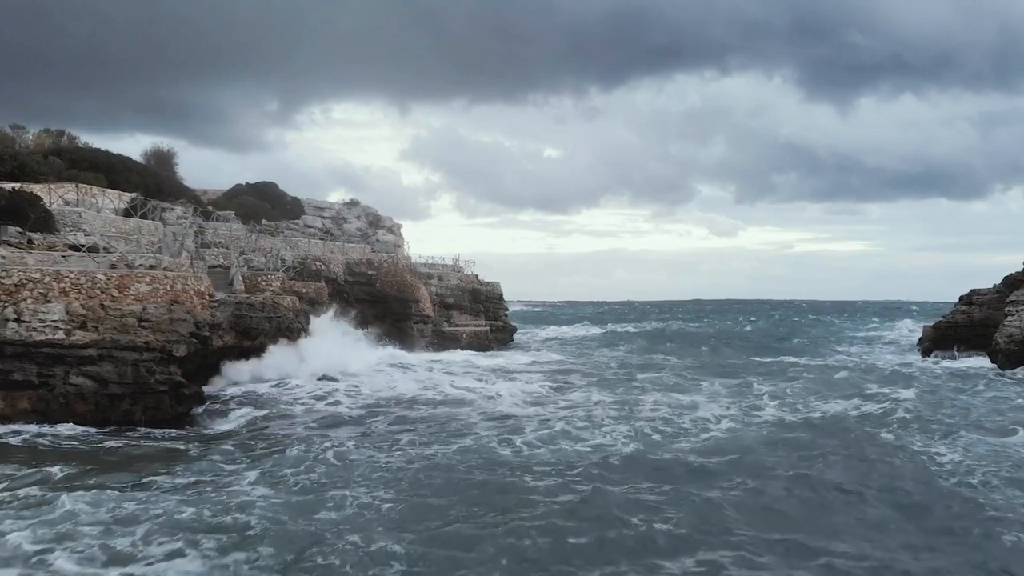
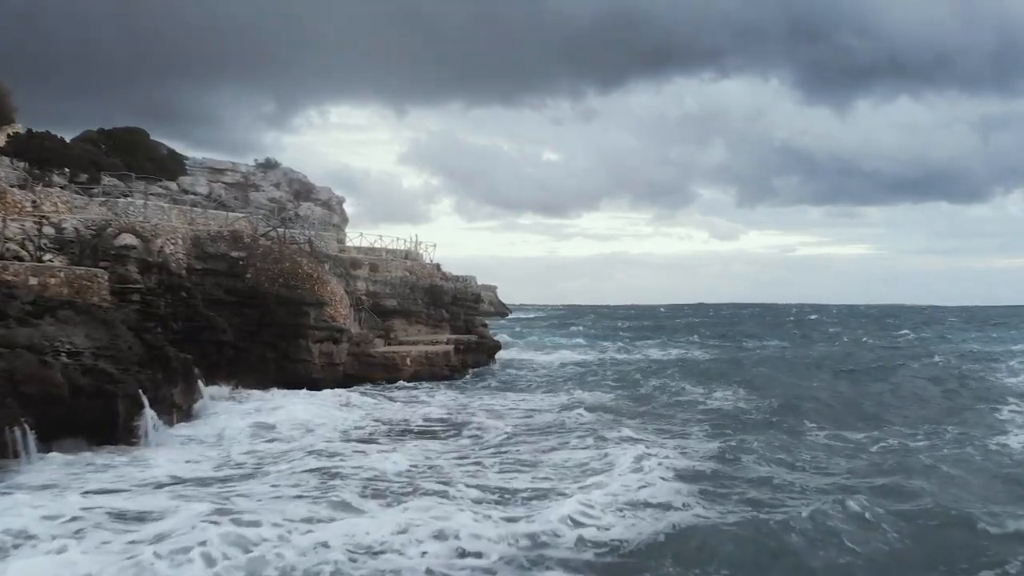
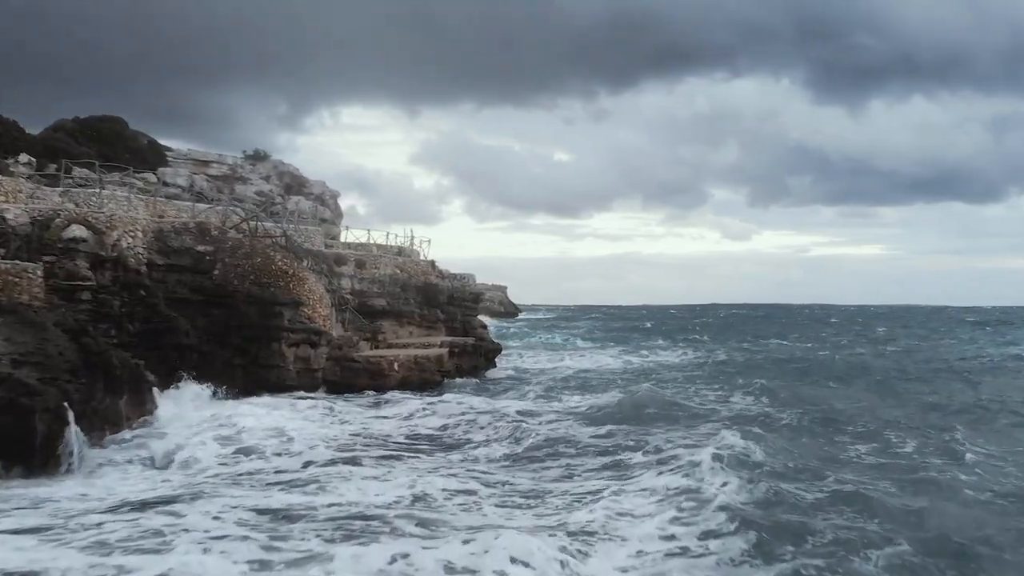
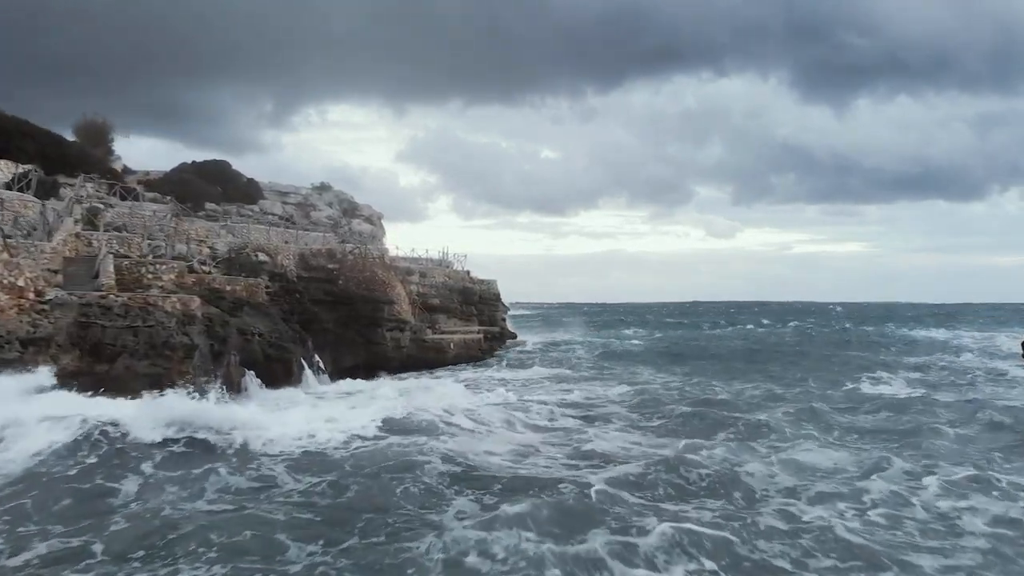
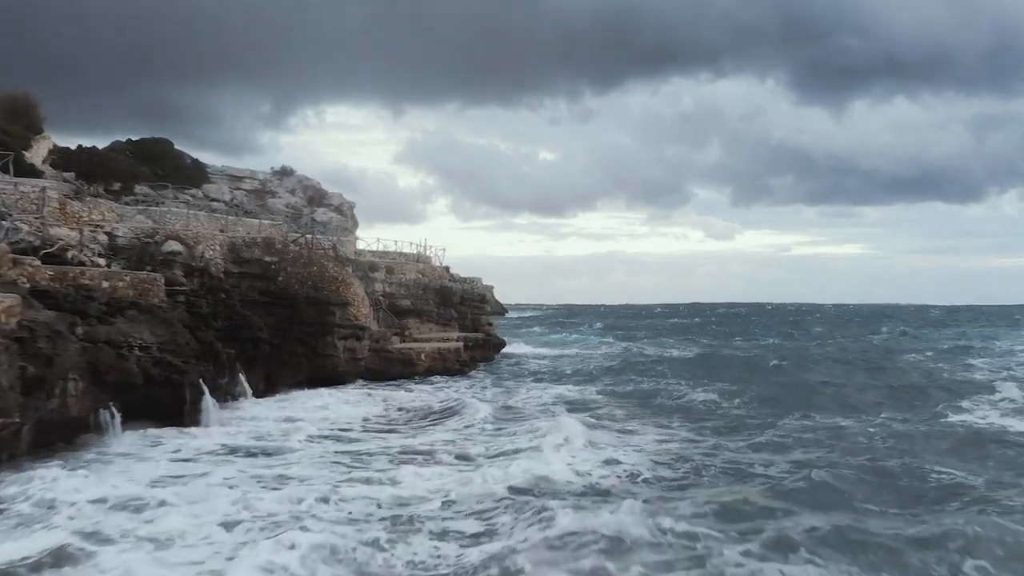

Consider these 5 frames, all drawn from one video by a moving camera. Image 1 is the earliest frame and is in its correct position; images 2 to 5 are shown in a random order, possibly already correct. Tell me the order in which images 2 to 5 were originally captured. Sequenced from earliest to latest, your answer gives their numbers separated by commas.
4, 5, 2, 3
